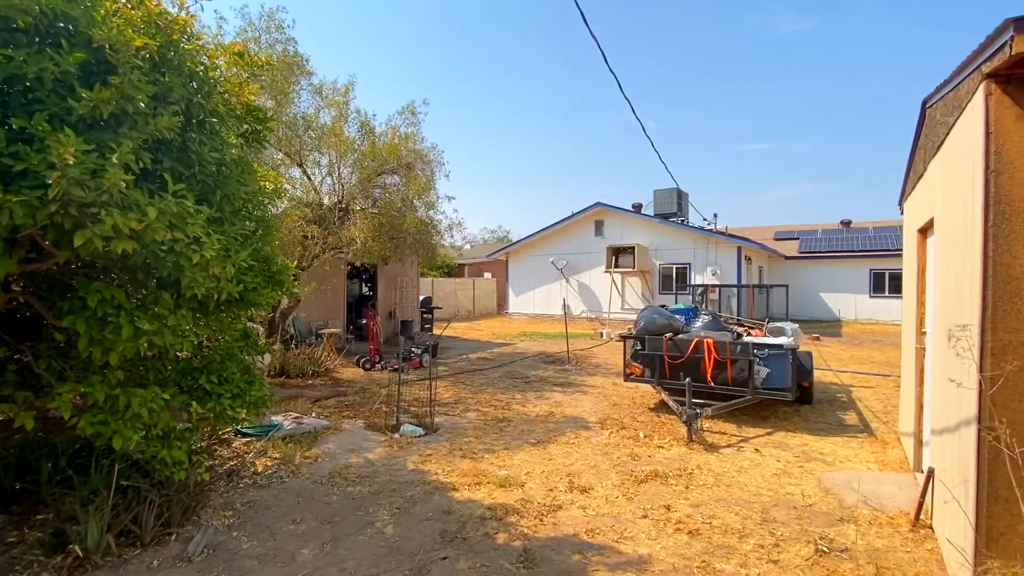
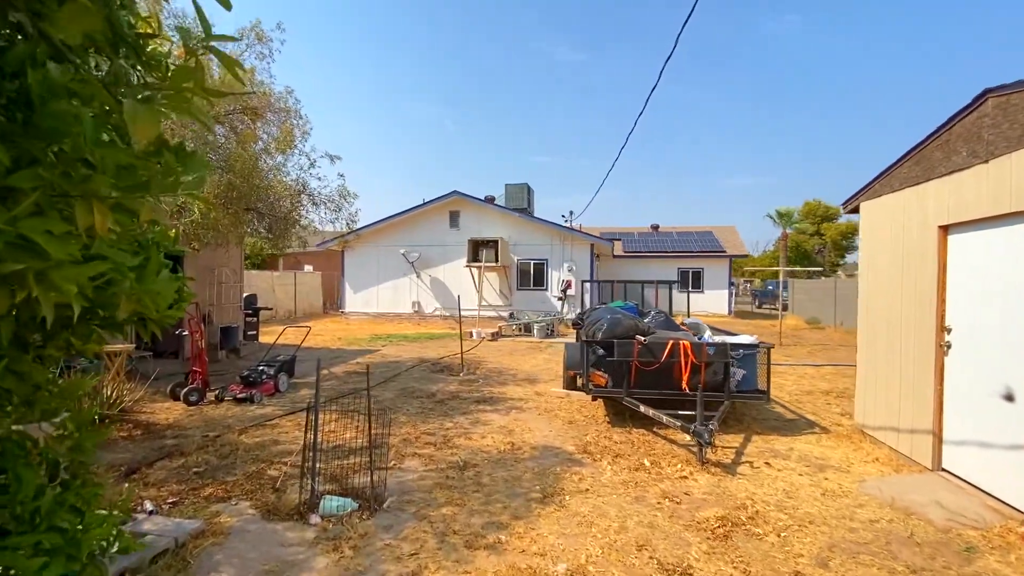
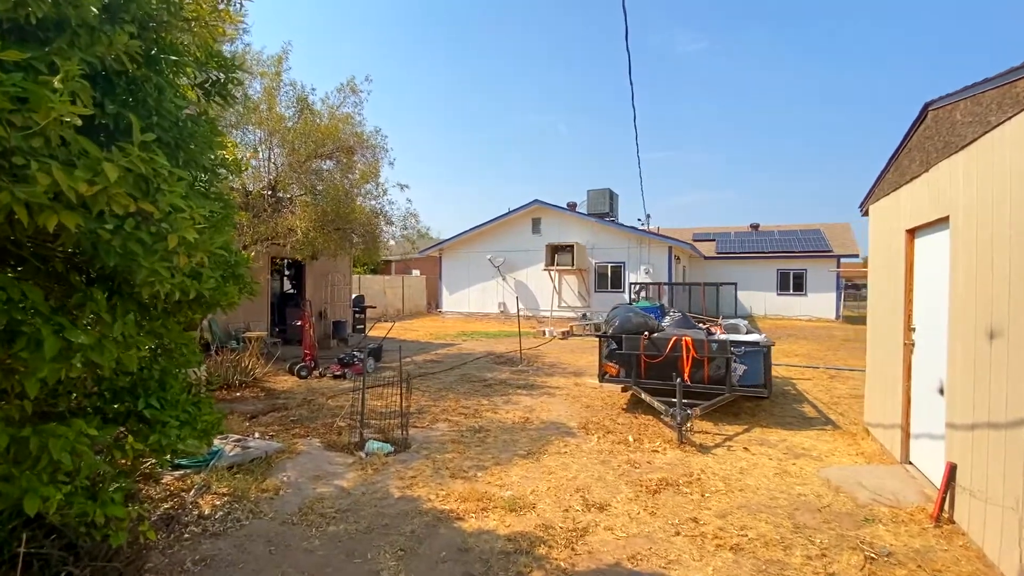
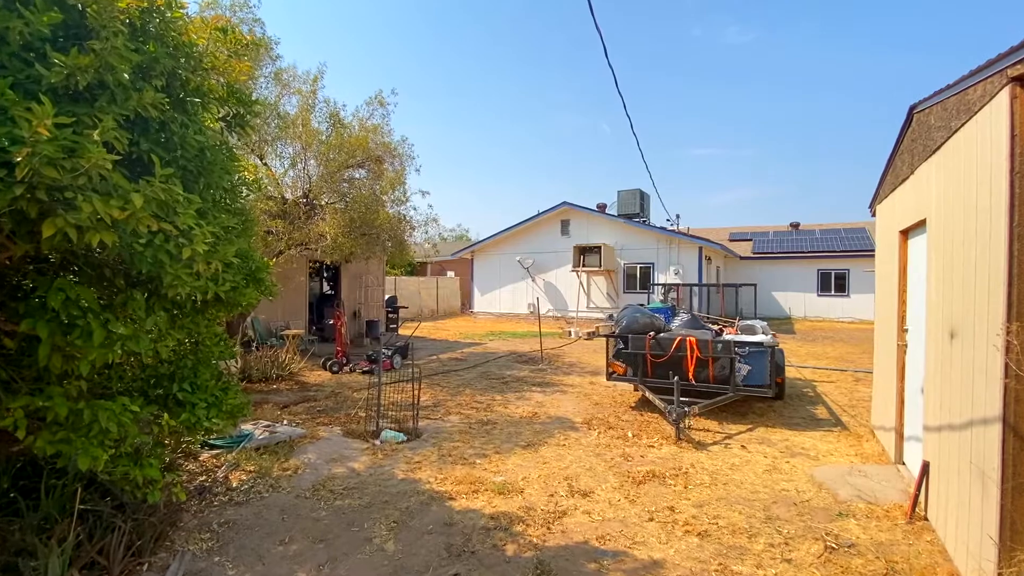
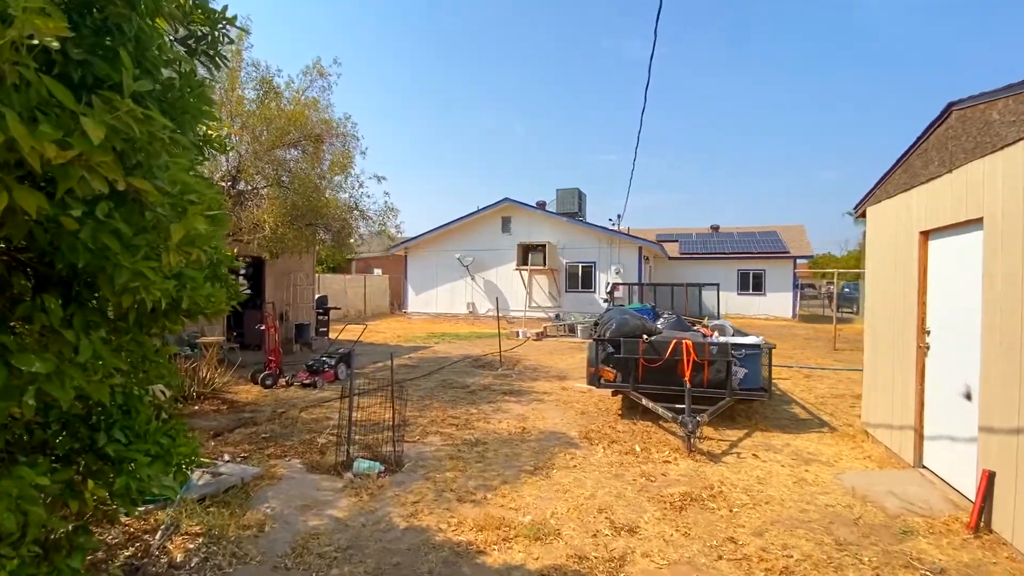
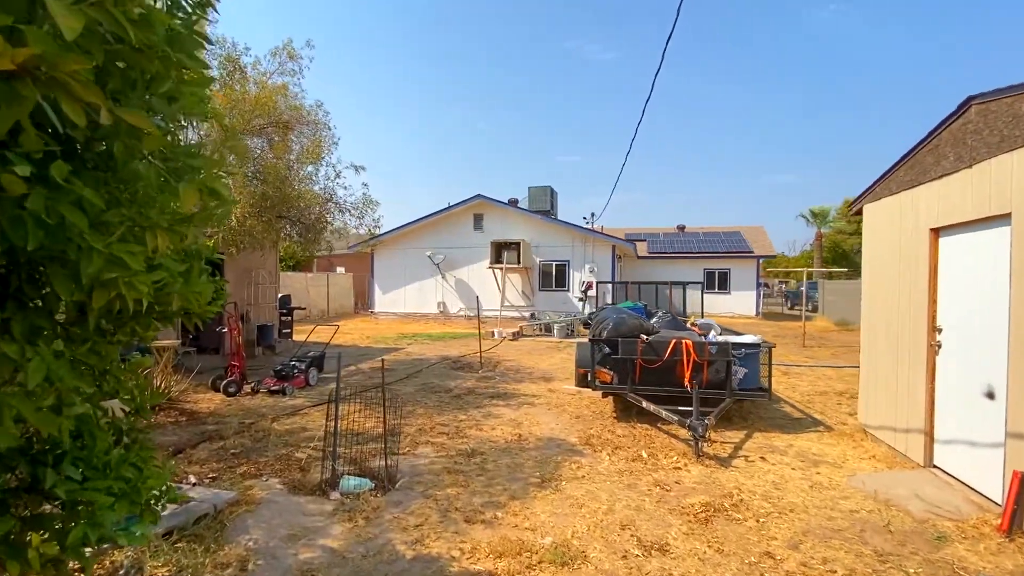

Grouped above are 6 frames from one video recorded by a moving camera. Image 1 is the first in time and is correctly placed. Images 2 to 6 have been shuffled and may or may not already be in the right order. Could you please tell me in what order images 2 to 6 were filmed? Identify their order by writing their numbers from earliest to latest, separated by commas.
4, 3, 5, 6, 2
